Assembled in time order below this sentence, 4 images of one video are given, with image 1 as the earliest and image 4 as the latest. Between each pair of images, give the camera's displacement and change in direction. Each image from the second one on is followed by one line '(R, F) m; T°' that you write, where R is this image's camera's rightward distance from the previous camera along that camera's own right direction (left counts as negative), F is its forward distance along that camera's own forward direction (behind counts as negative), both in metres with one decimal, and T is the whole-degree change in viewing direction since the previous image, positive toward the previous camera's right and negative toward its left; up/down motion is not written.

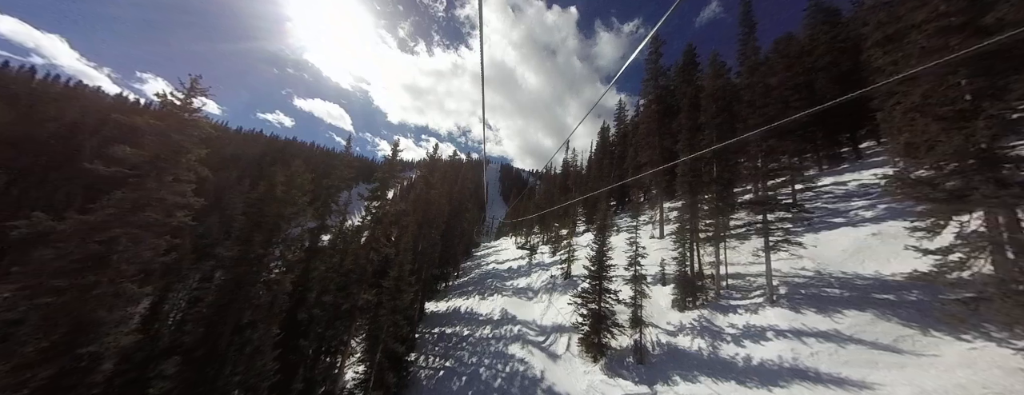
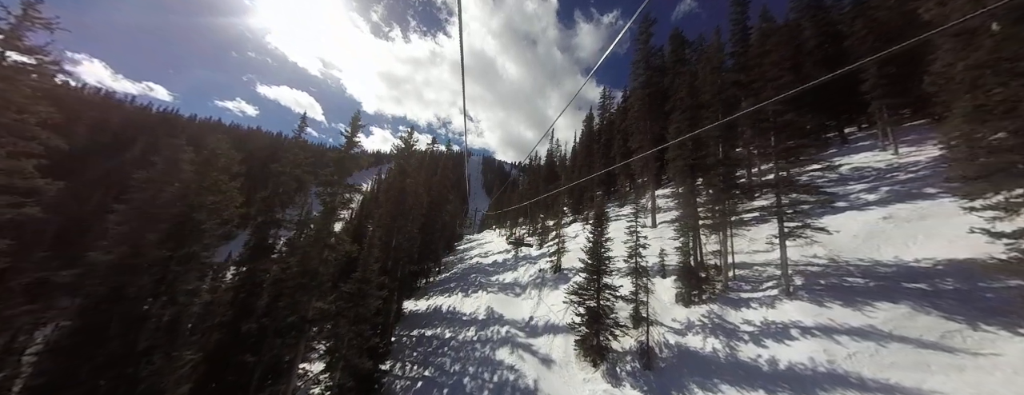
(-0.2, +2.3) m; +4°
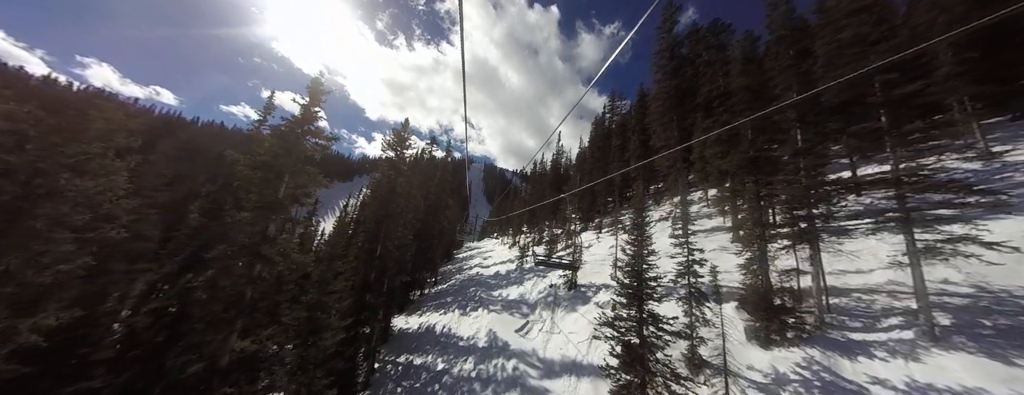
(-0.6, +3.6) m; 0°
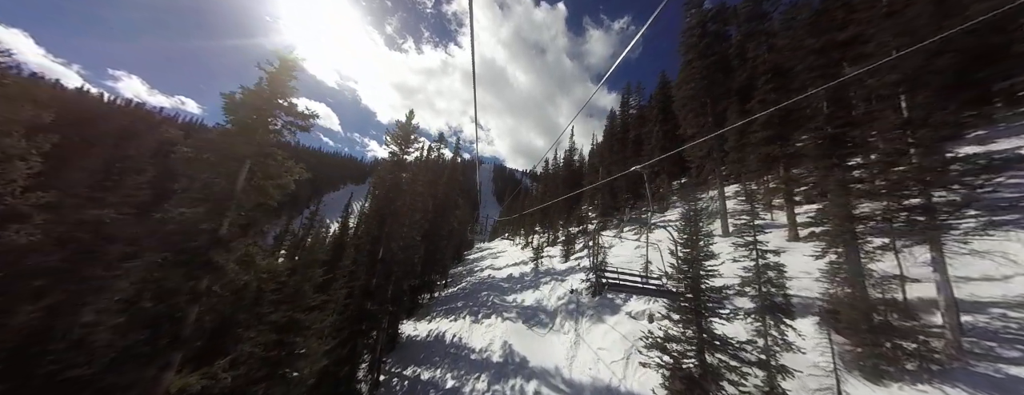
(-0.4, +2.1) m; -2°
